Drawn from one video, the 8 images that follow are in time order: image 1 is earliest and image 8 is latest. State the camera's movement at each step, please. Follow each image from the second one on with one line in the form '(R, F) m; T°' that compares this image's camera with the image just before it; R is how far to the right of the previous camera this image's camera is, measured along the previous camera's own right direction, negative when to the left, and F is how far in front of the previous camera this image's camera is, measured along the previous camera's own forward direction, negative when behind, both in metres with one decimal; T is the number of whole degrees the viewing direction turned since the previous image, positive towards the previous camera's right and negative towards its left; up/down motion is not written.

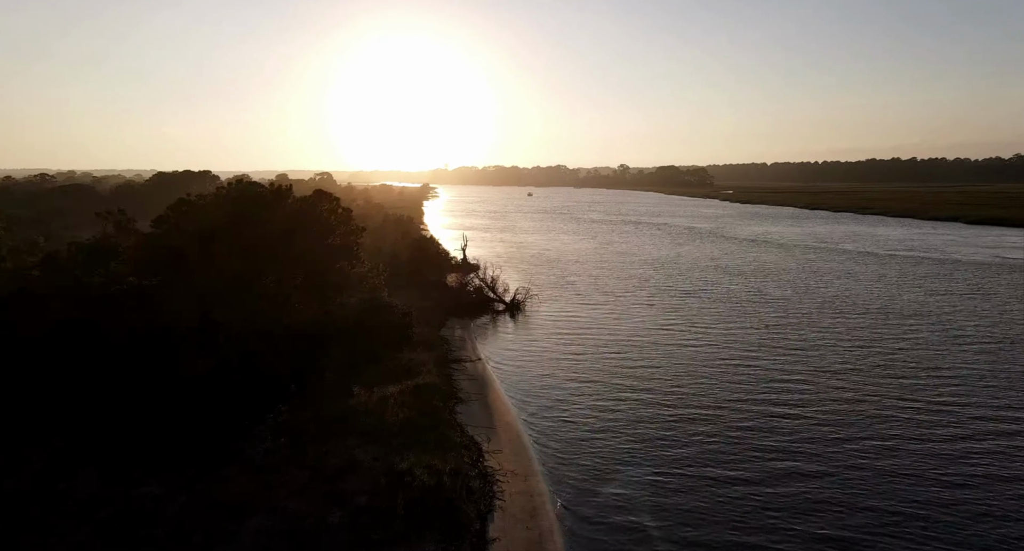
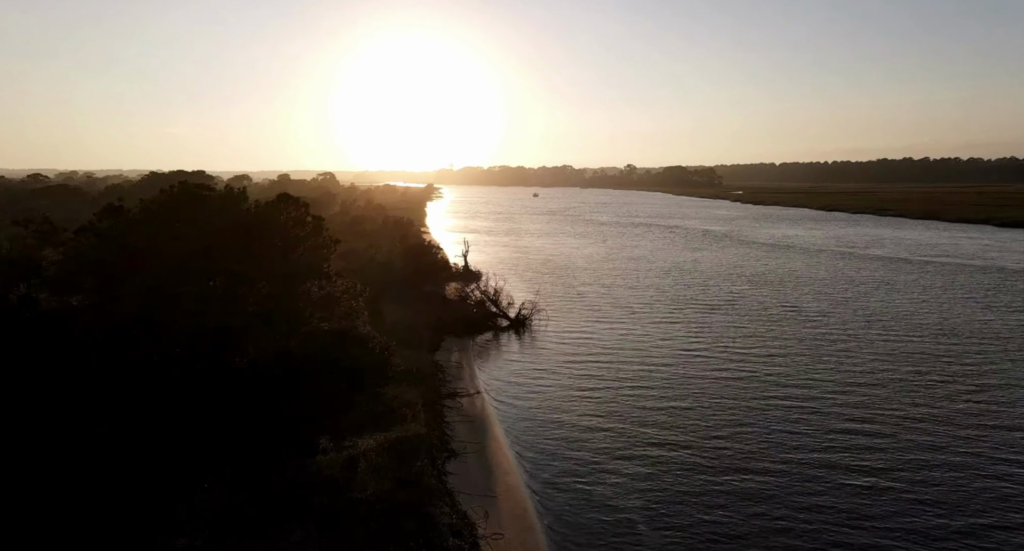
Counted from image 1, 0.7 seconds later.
(0.0, +4.6) m; -1°
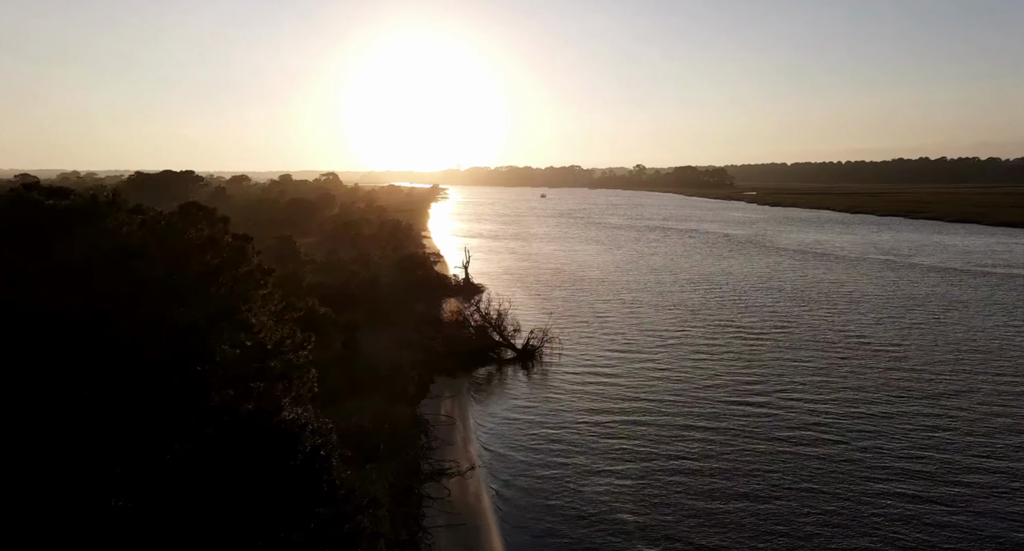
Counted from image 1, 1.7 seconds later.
(0.0, +6.7) m; -1°
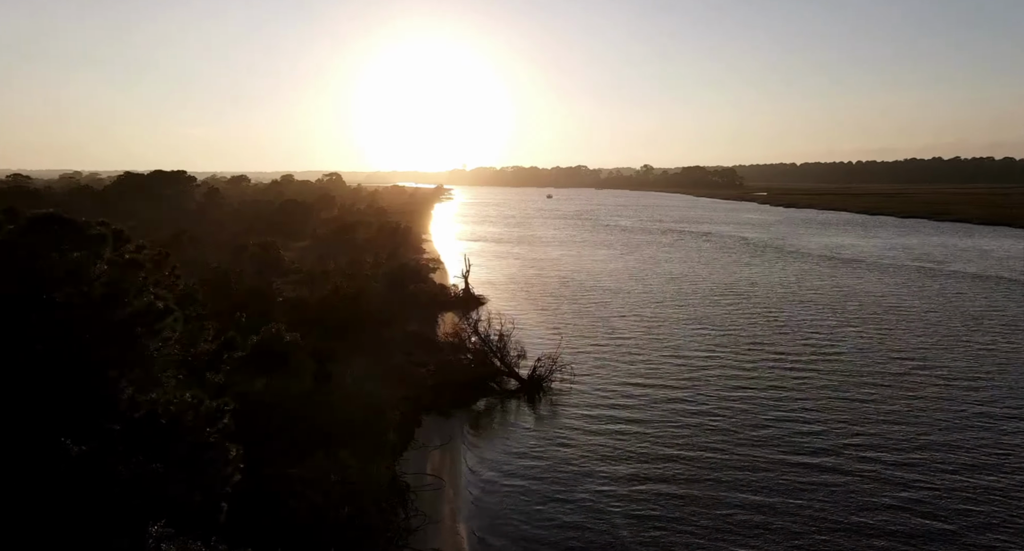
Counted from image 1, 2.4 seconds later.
(+0.1, +4.7) m; -1°
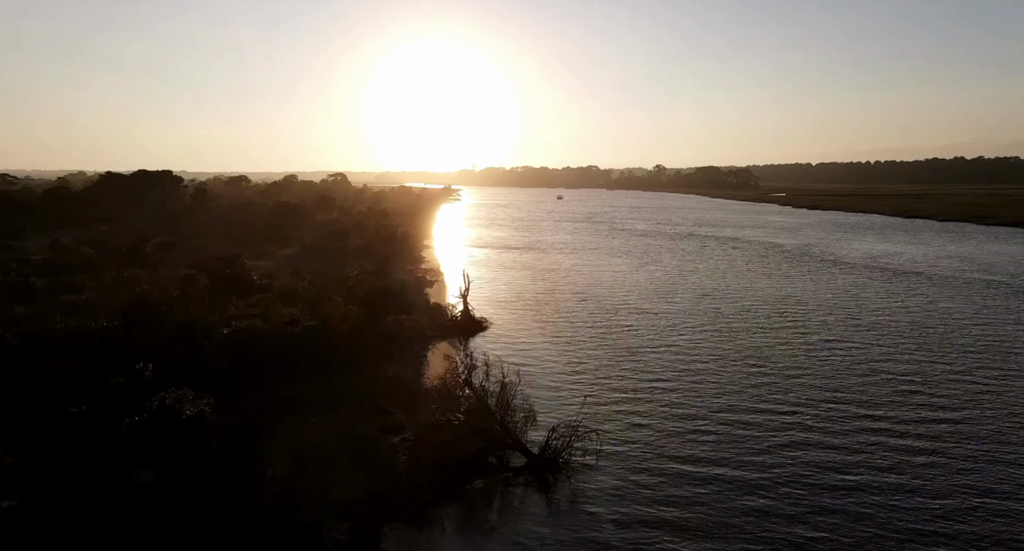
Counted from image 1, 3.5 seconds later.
(+0.1, +7.6) m; -1°
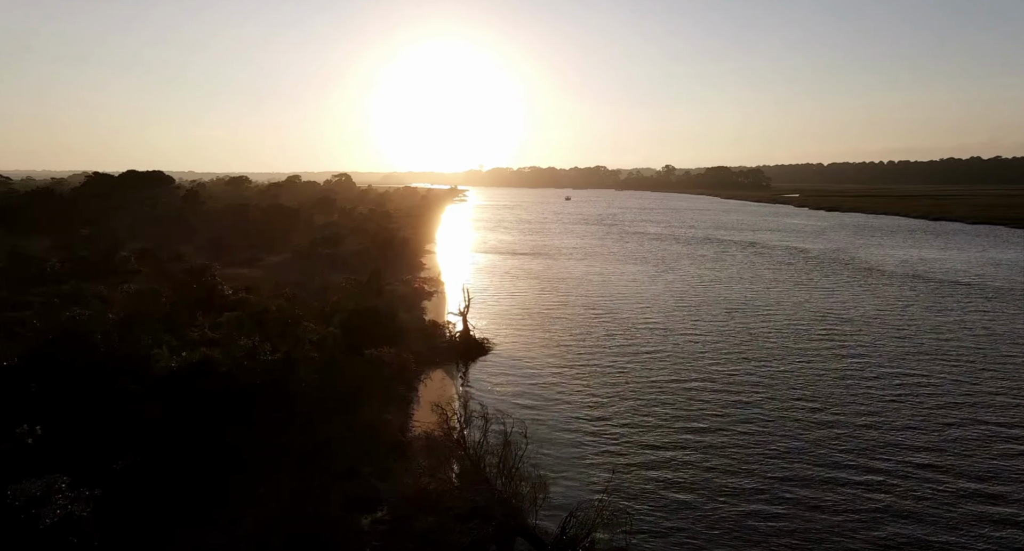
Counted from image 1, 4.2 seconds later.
(+0.1, +4.9) m; -1°
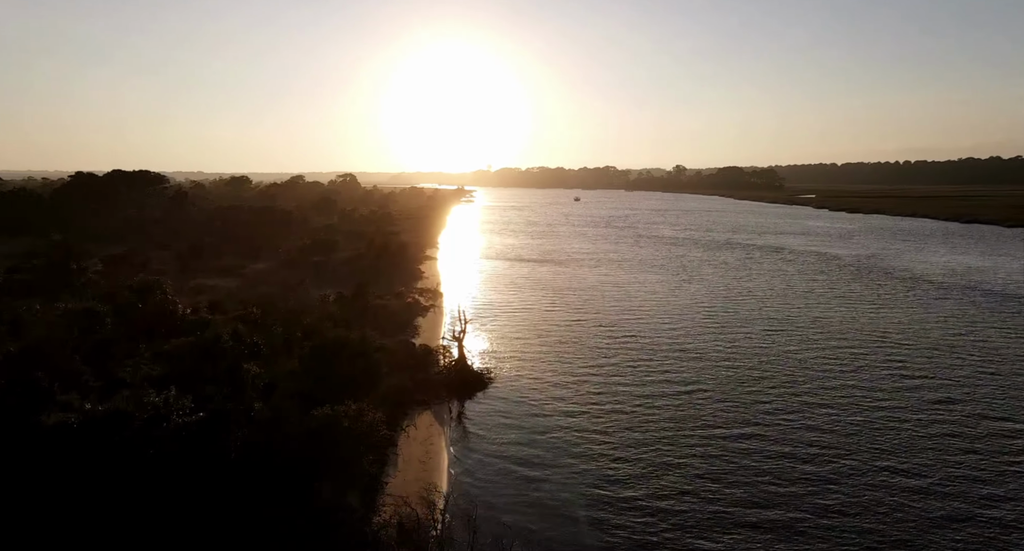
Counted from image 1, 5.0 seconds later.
(+0.2, +5.7) m; -1°
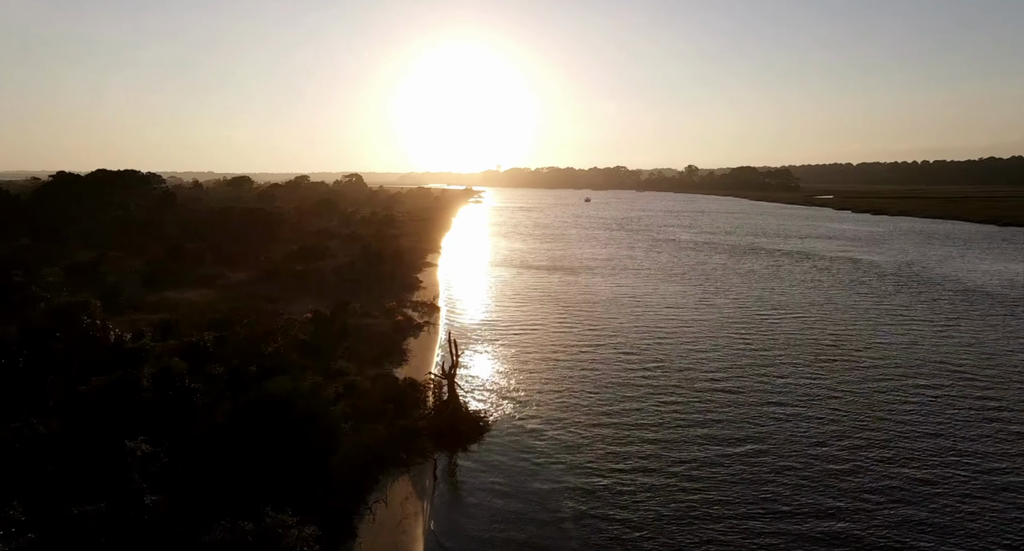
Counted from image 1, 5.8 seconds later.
(+0.3, +5.7) m; -1°
